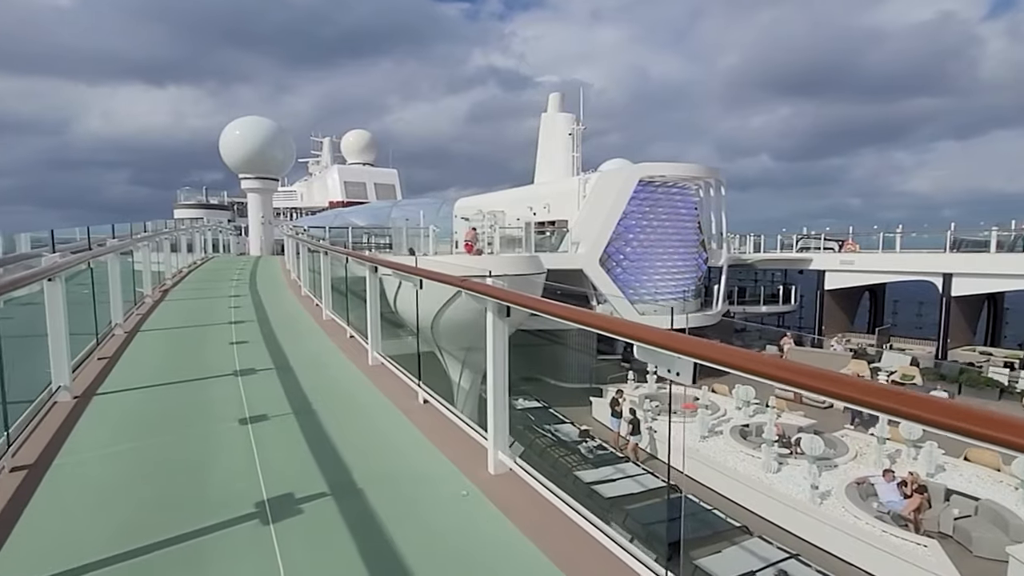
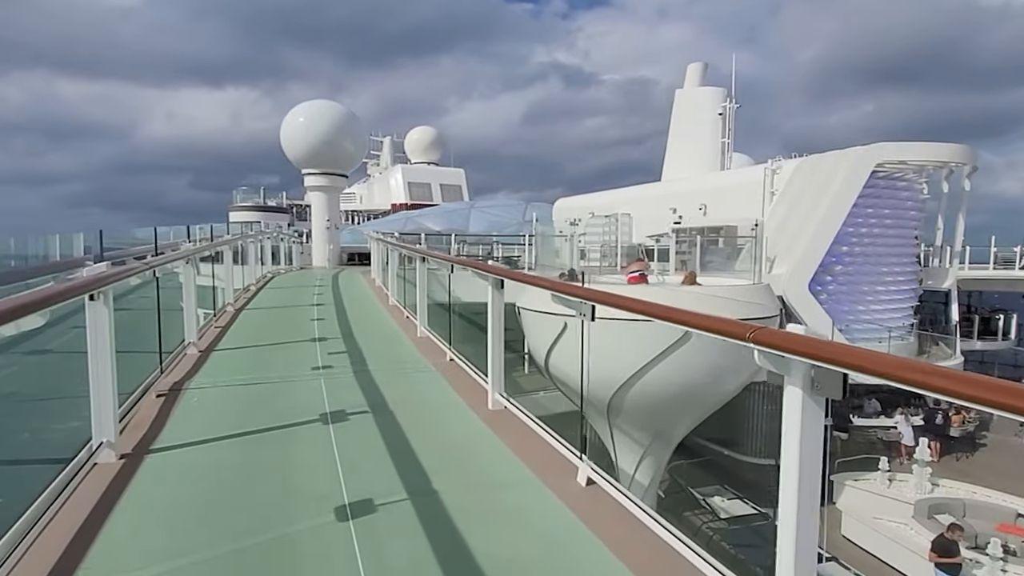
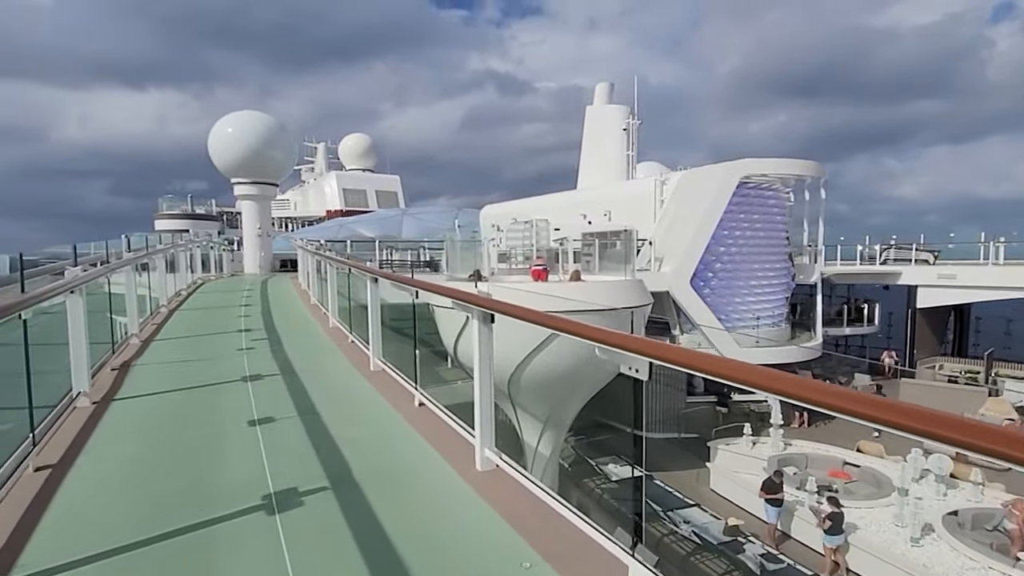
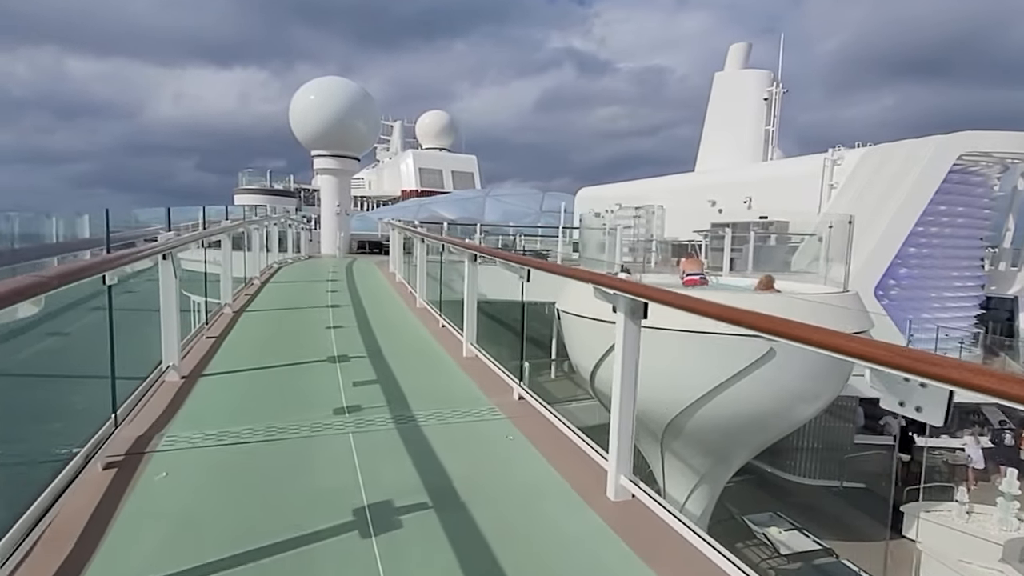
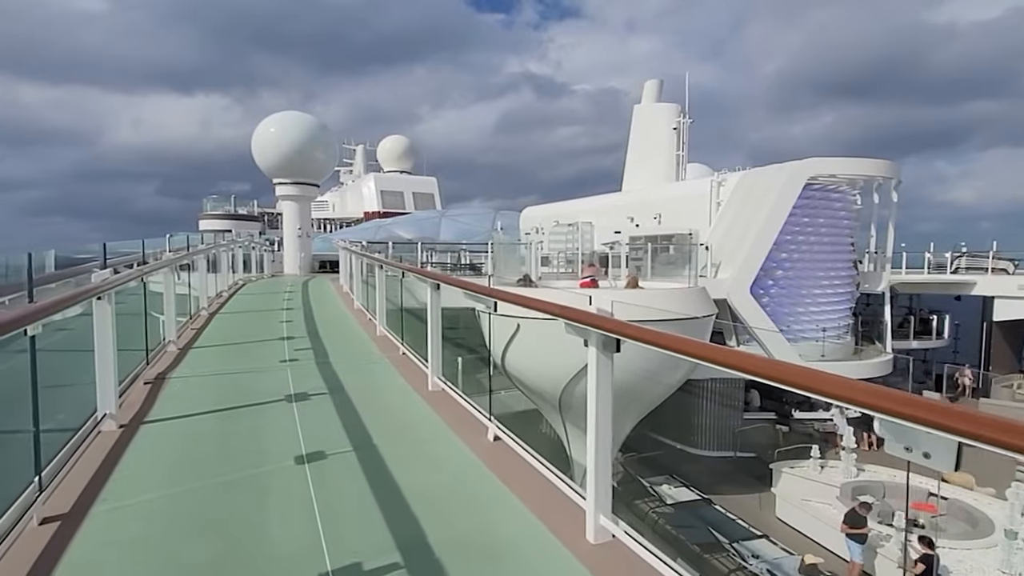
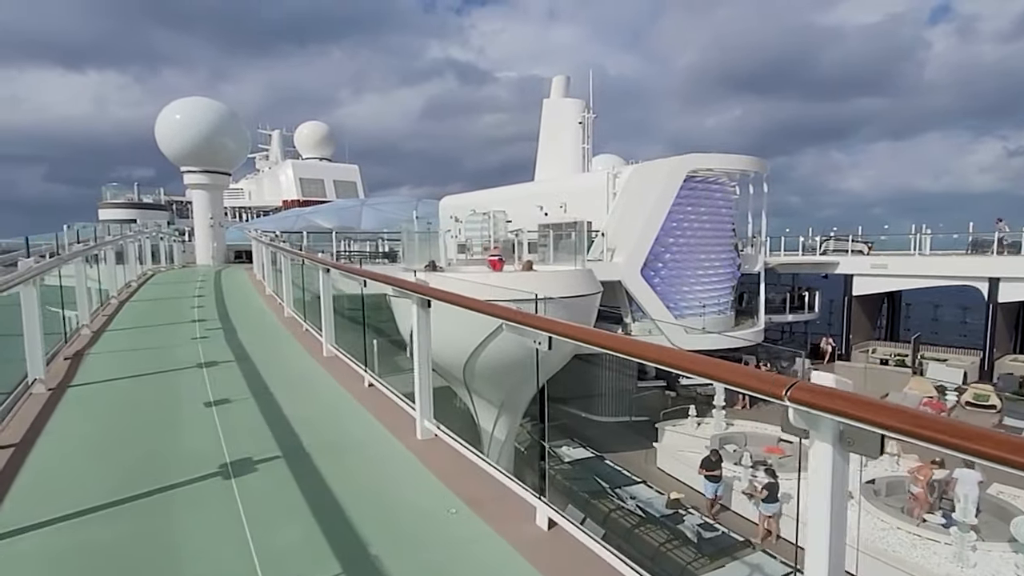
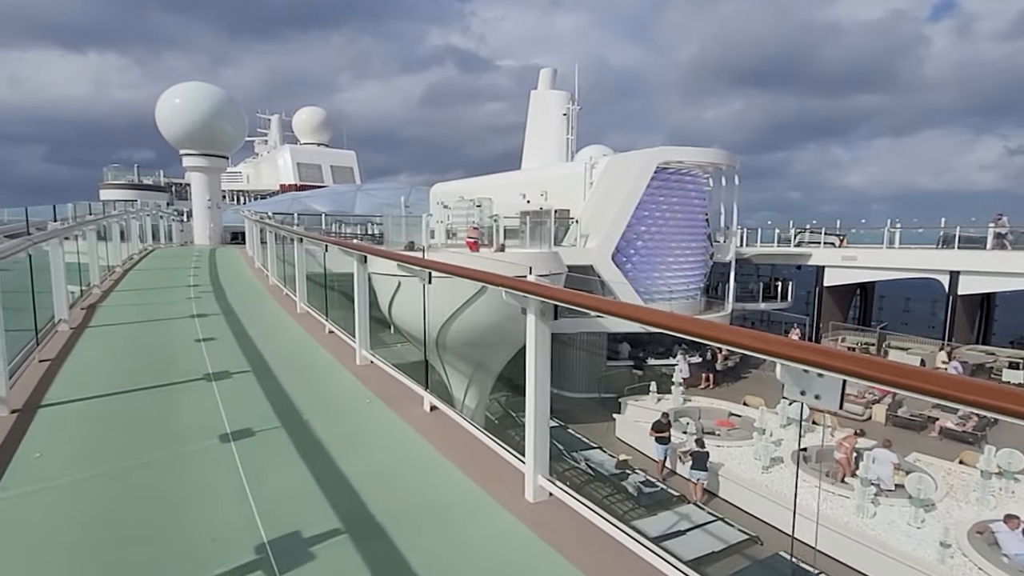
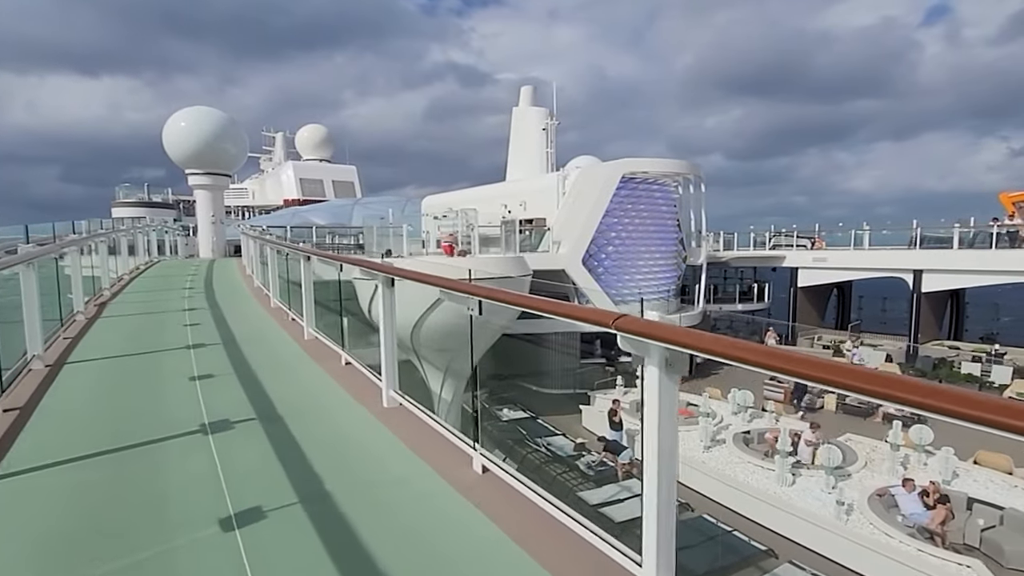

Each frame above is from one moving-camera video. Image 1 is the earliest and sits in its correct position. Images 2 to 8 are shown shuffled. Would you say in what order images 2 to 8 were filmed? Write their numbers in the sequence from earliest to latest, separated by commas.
8, 7, 6, 3, 5, 2, 4
